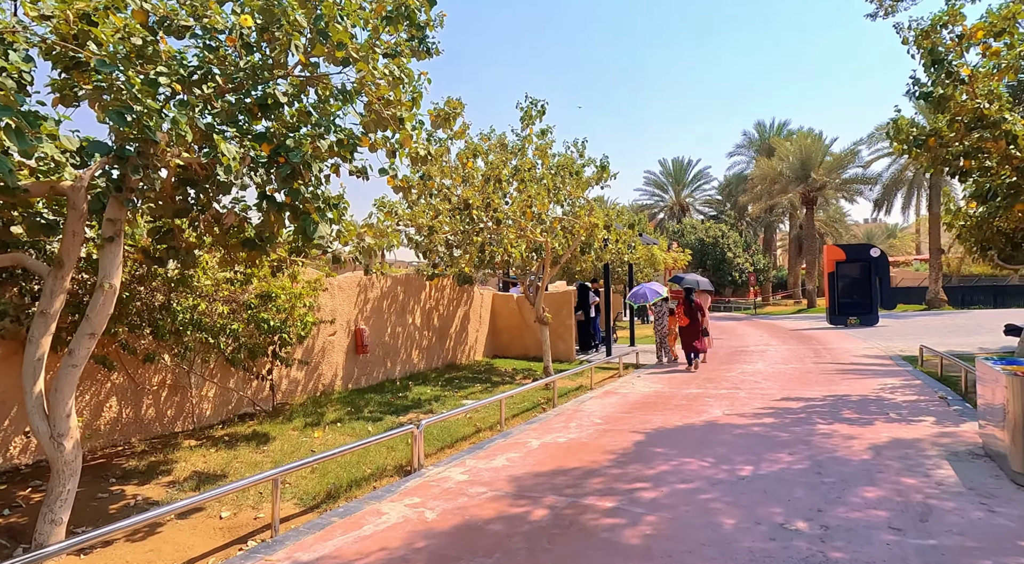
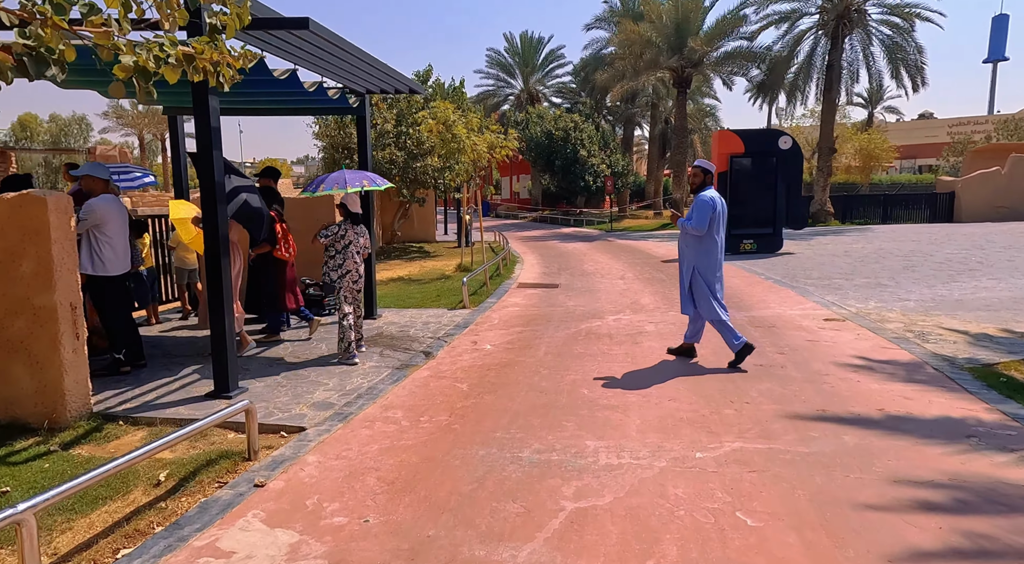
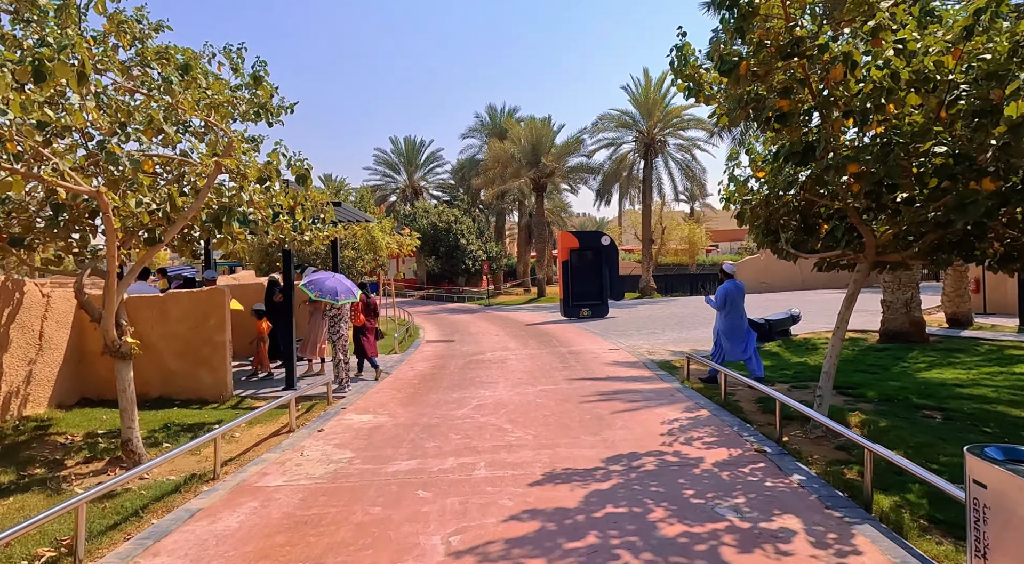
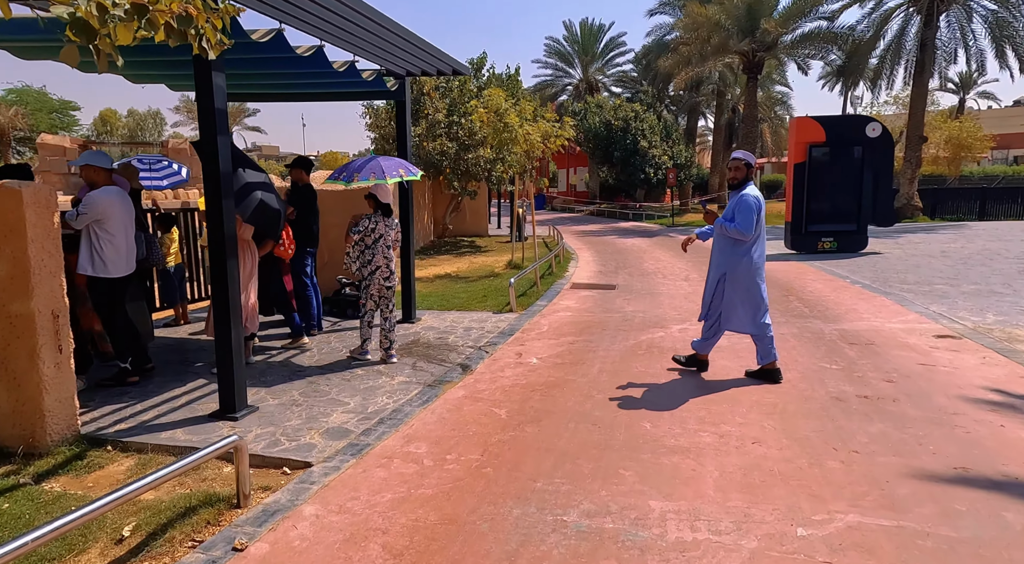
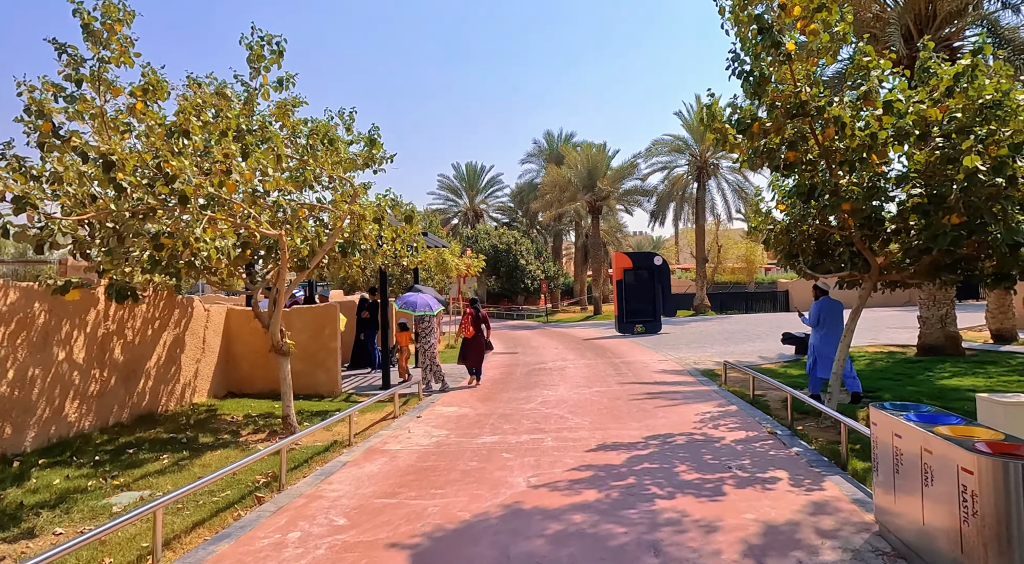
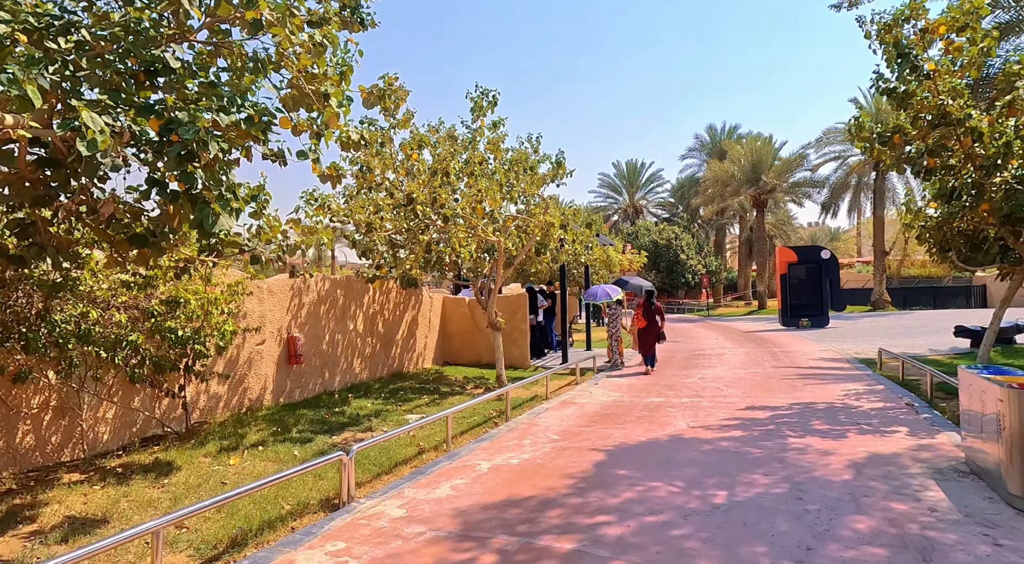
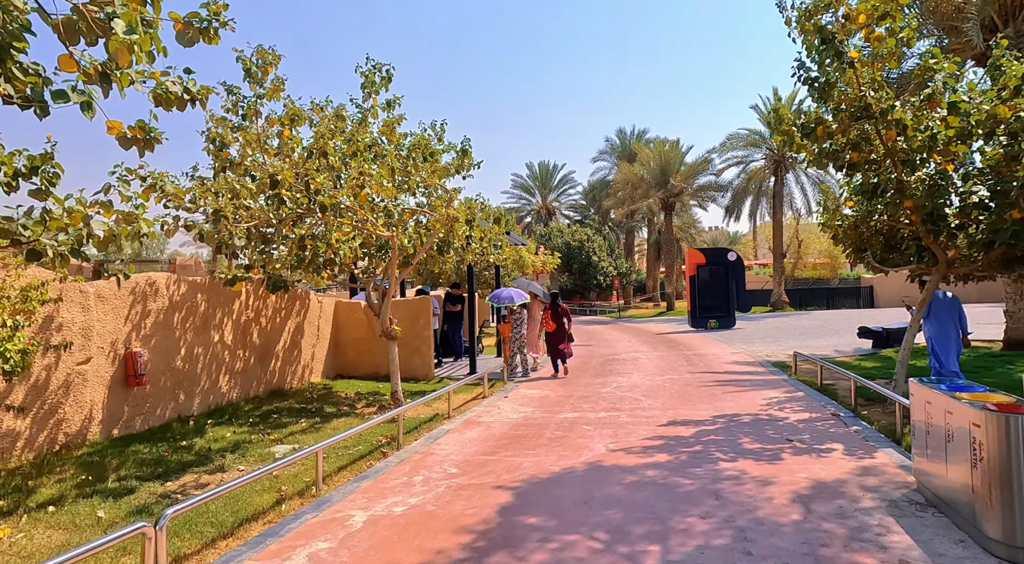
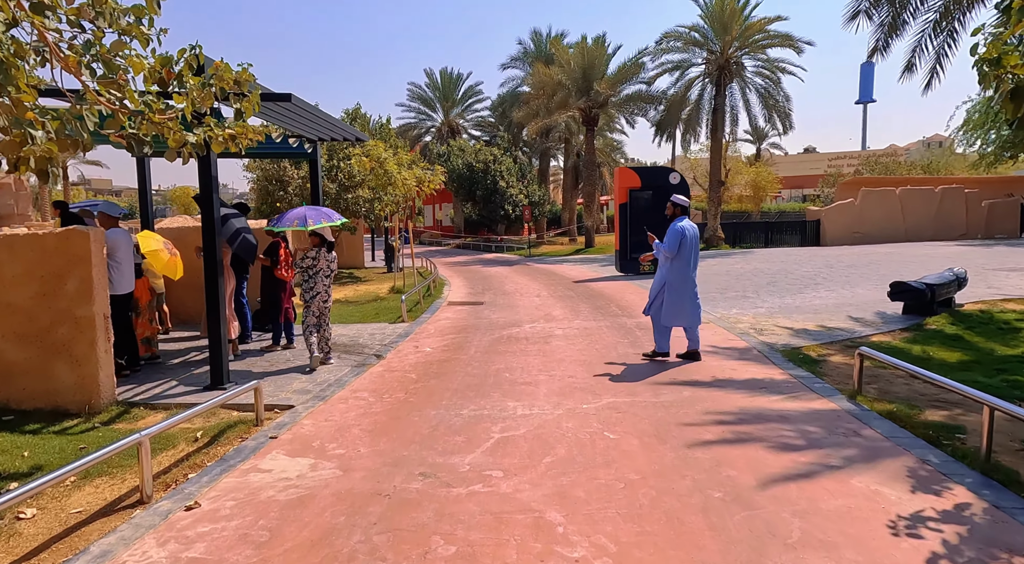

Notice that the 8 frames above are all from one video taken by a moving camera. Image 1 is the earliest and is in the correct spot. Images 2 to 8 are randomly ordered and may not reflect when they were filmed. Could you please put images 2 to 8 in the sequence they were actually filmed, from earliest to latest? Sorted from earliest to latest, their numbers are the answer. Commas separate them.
6, 7, 5, 3, 8, 2, 4
